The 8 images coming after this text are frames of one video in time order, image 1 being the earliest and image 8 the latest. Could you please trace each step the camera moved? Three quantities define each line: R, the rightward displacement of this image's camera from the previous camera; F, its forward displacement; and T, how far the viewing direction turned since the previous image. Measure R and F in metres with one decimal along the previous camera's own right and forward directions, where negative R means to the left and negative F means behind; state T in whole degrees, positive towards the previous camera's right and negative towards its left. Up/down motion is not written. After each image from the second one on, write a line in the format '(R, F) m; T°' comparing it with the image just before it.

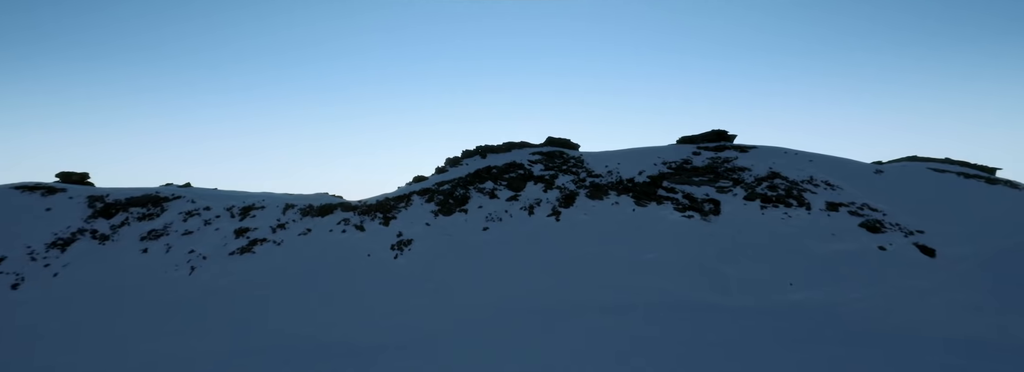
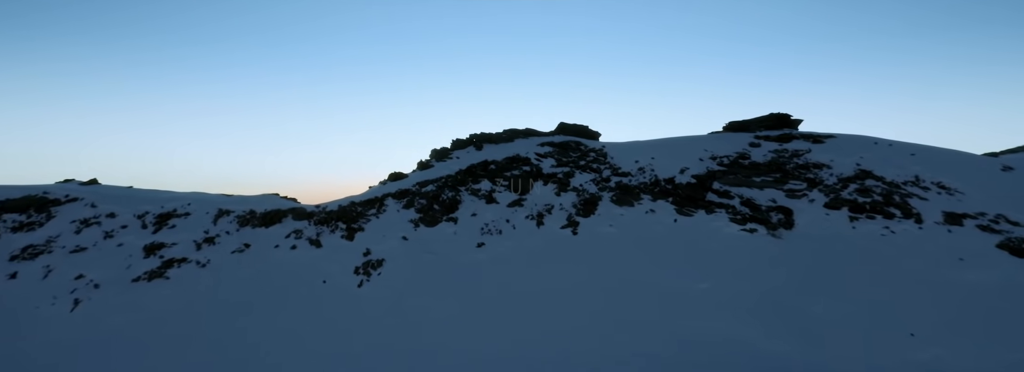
(-0.2, +7.8) m; 0°
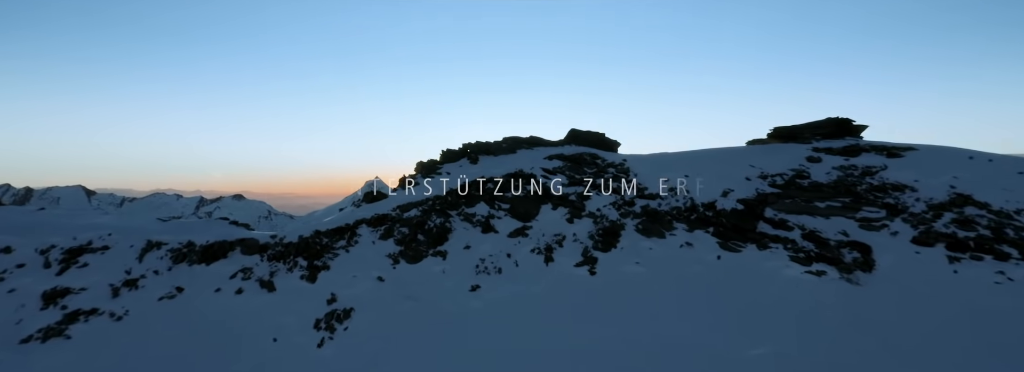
(-0.1, +5.1) m; 0°
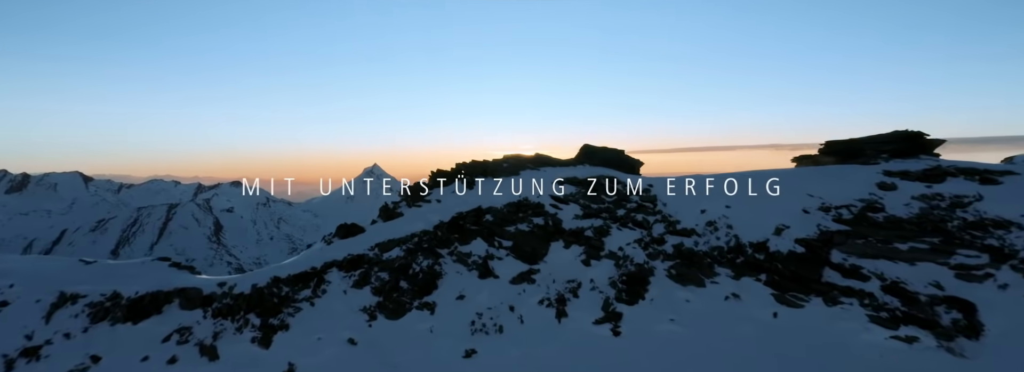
(-0.1, +4.1) m; 0°
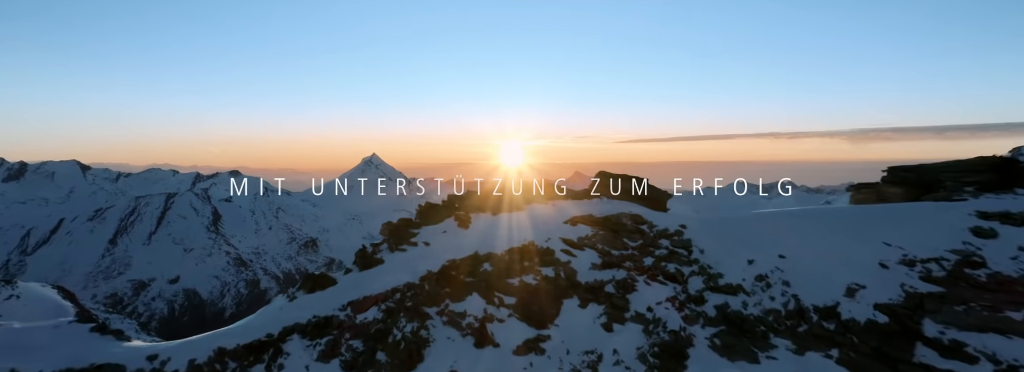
(-0.1, +3.6) m; 0°
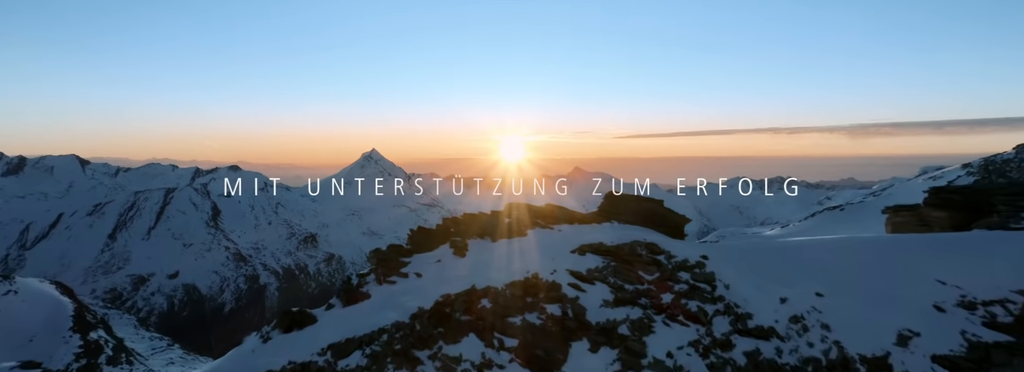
(-0.1, +1.7) m; 0°
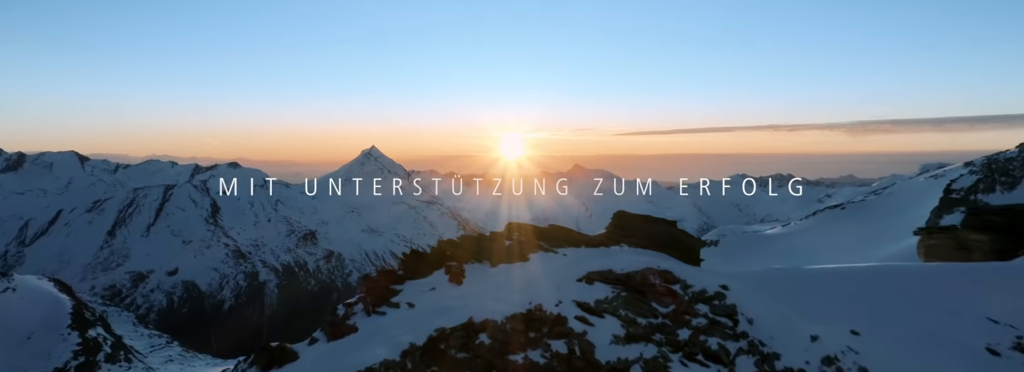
(0.0, +1.3) m; 0°
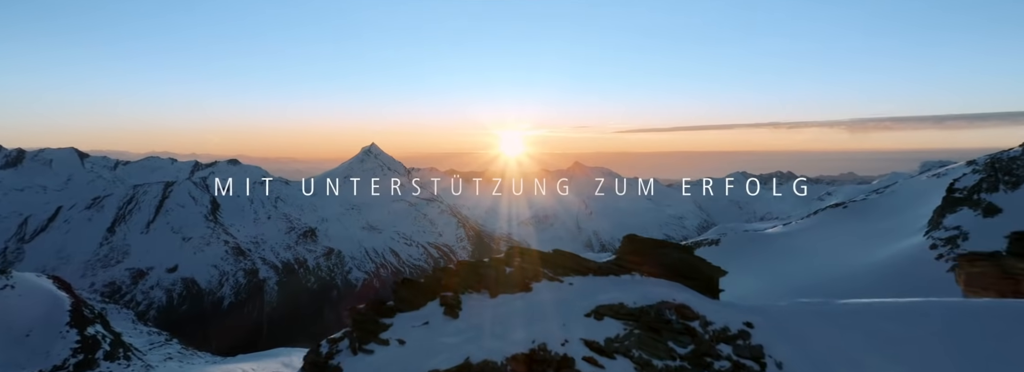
(0.0, +1.3) m; 0°
